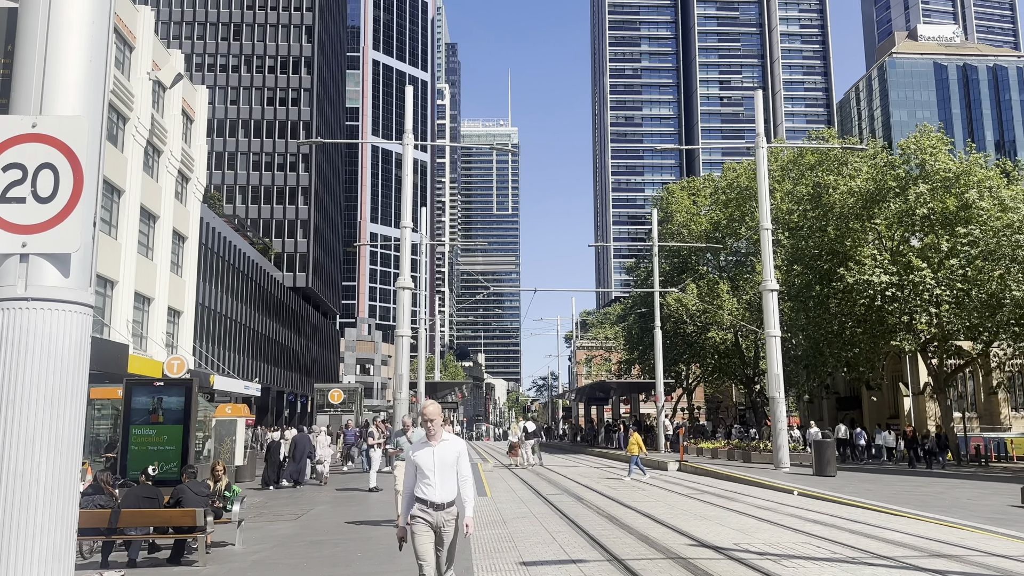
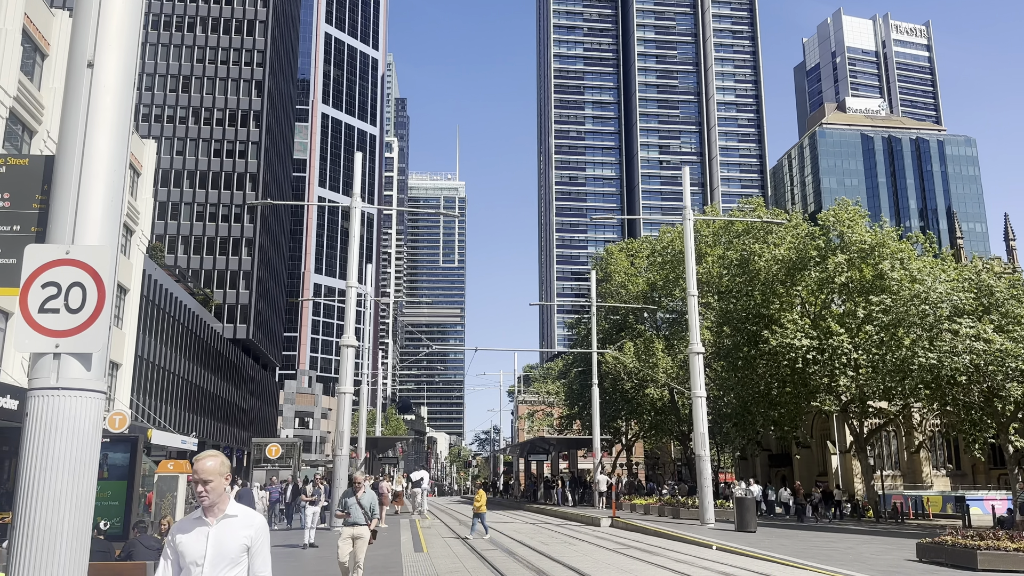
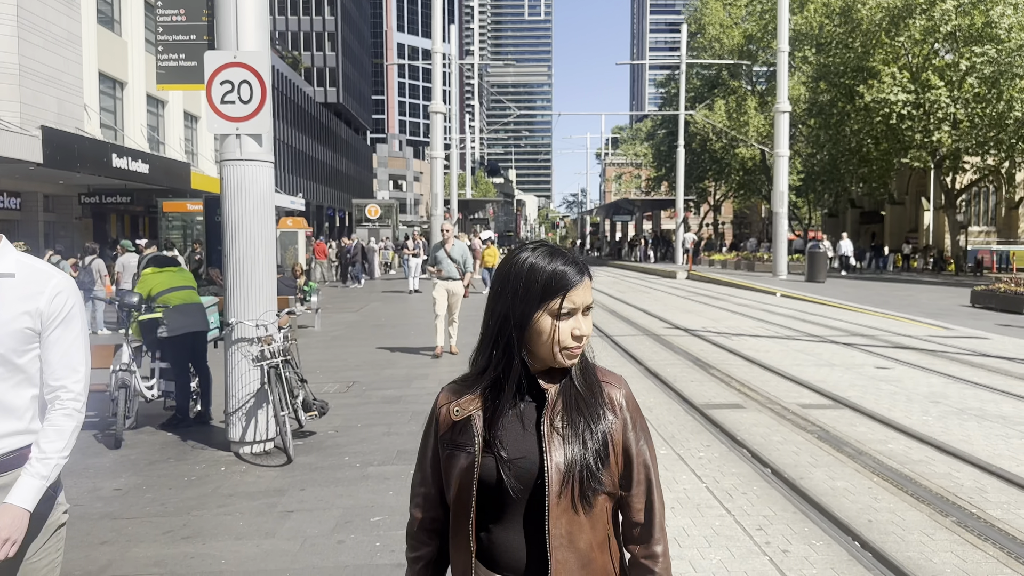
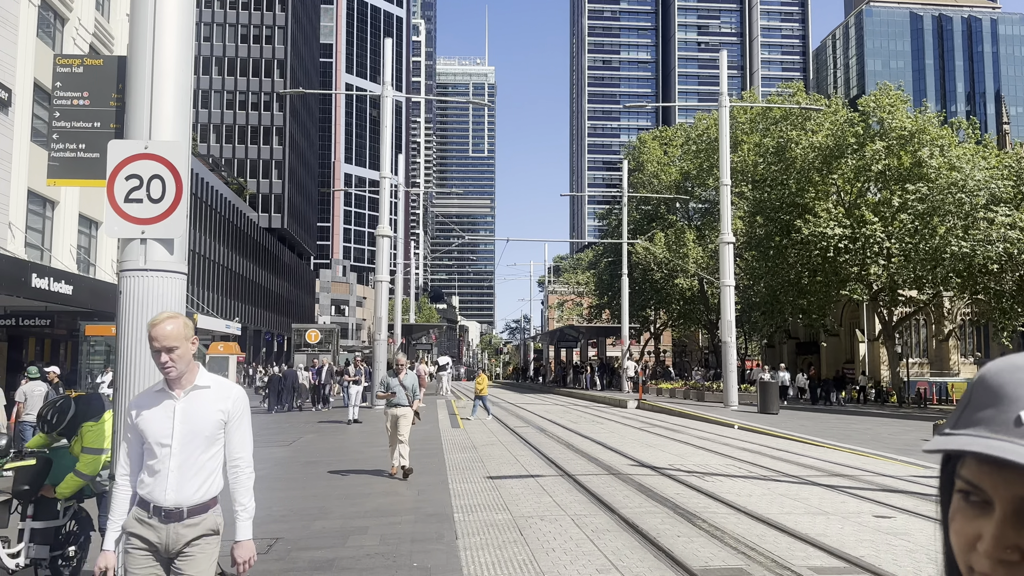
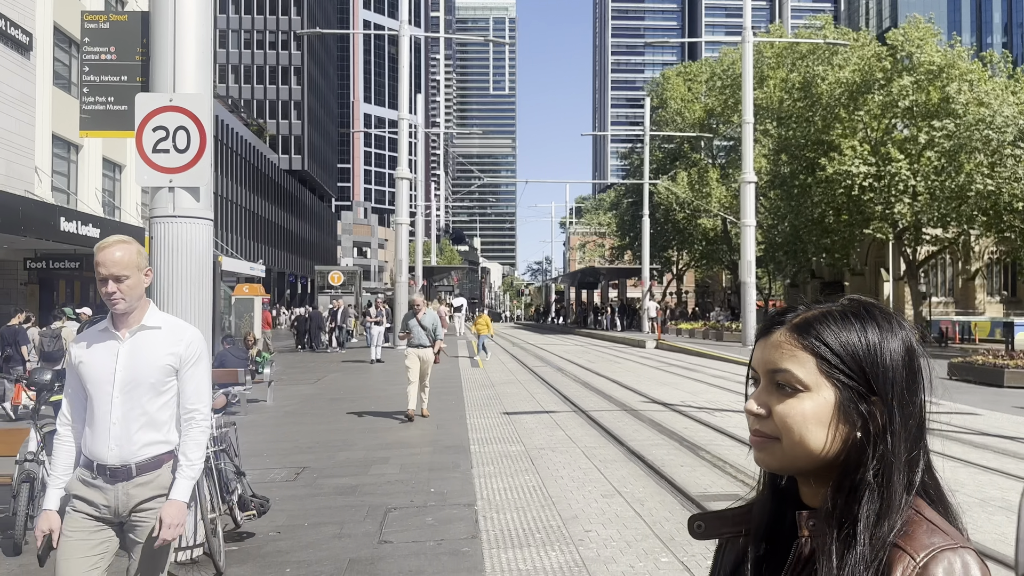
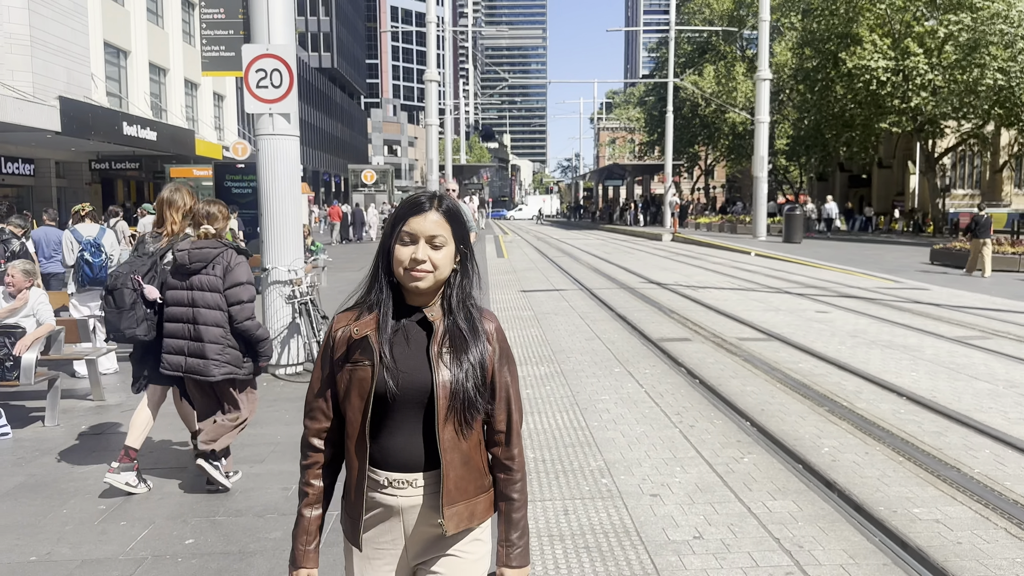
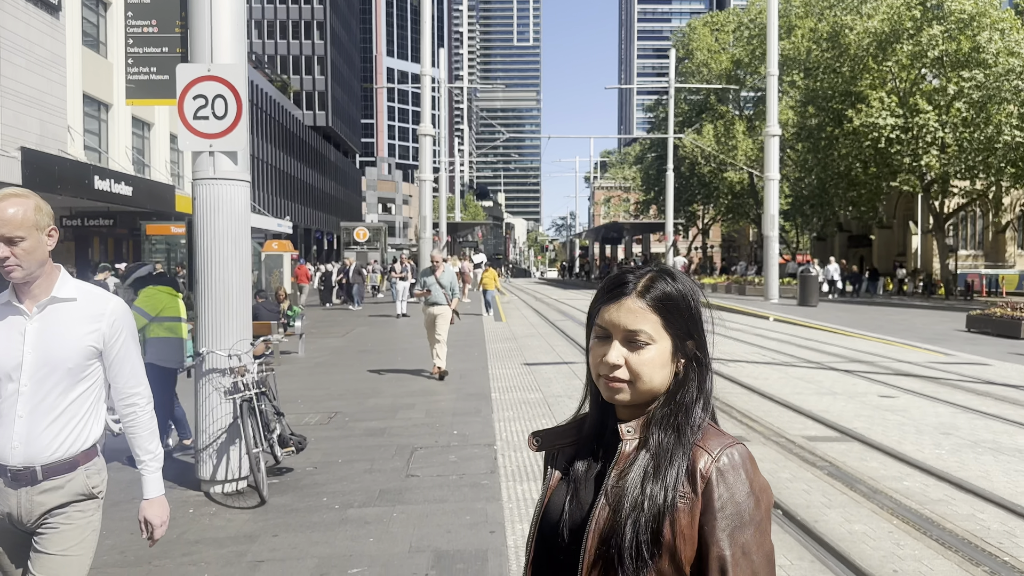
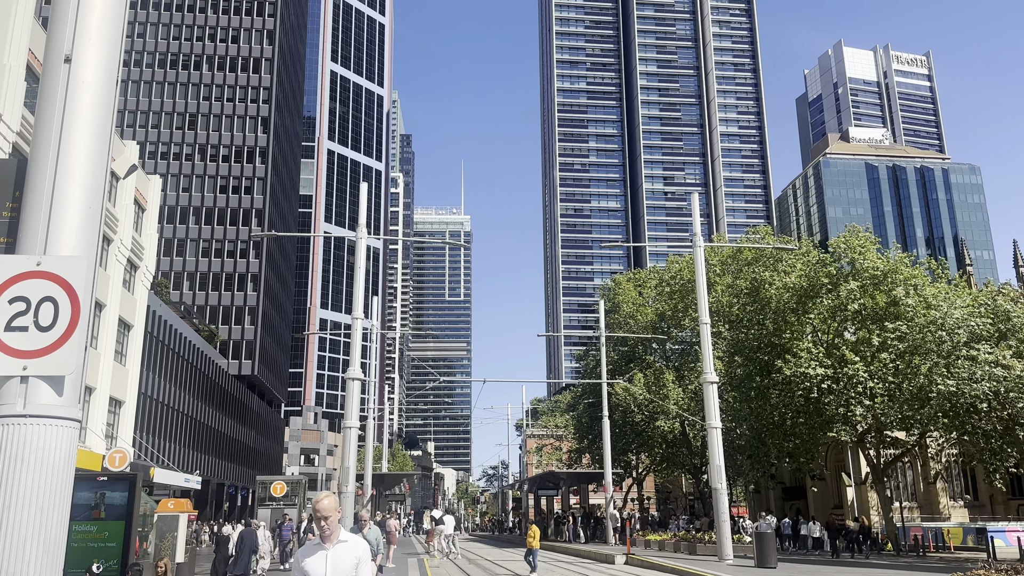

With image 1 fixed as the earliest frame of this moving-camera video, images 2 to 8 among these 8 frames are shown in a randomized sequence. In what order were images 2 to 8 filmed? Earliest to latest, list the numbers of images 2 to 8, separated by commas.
8, 2, 4, 5, 7, 3, 6
